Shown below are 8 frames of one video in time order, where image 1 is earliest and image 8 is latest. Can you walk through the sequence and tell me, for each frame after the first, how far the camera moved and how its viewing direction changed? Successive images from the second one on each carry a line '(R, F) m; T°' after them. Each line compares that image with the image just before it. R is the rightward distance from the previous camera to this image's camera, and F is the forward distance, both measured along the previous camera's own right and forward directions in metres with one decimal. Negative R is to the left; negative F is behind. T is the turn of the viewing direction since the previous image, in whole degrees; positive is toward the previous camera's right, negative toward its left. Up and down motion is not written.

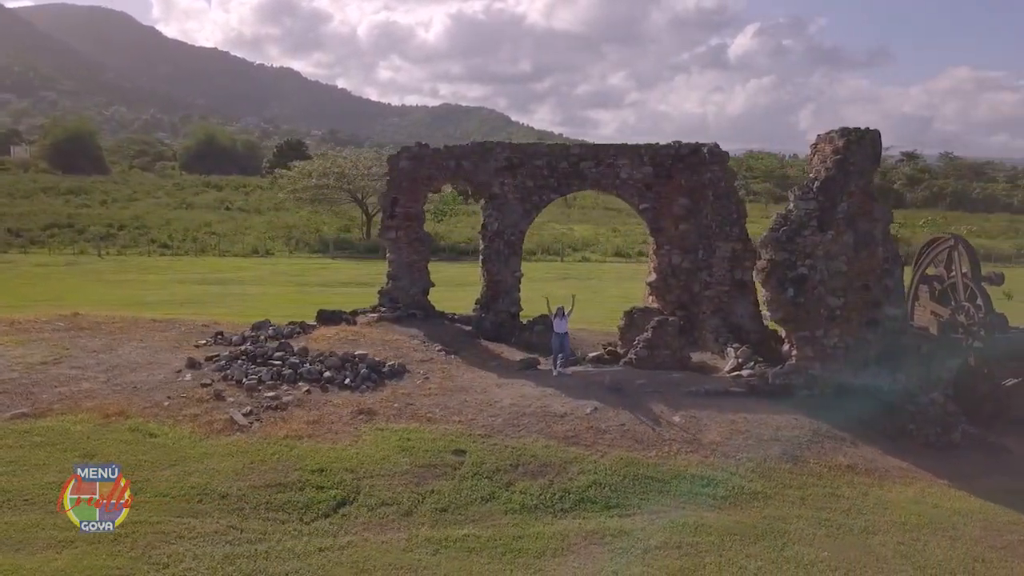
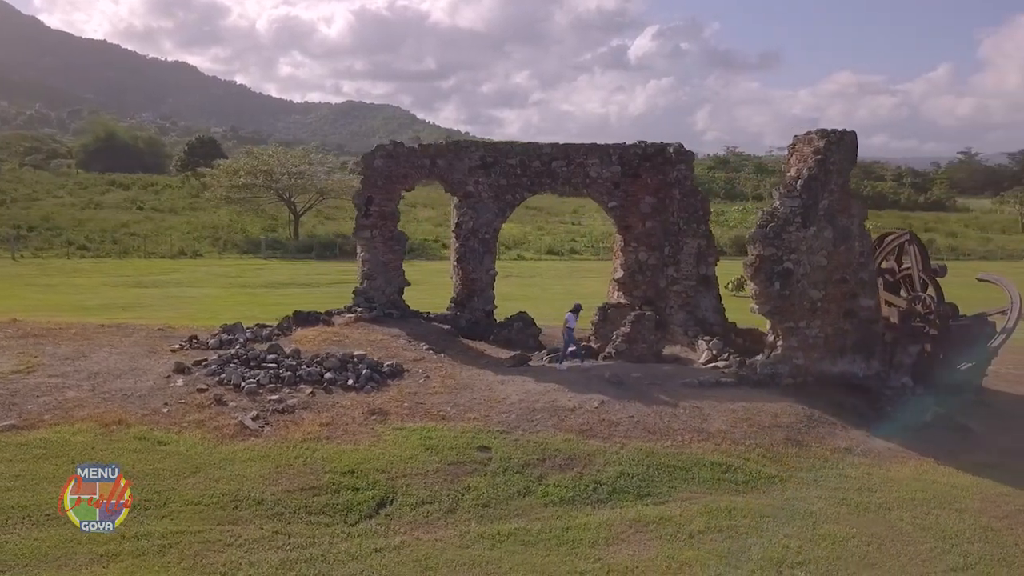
(-1.3, 0.0) m; +6°
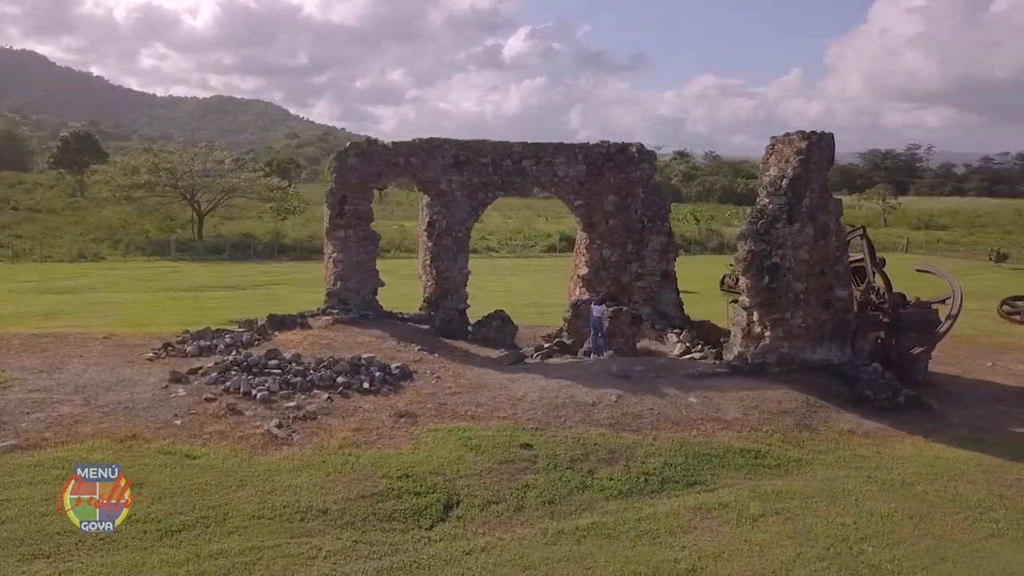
(-1.8, +0.1) m; +8°
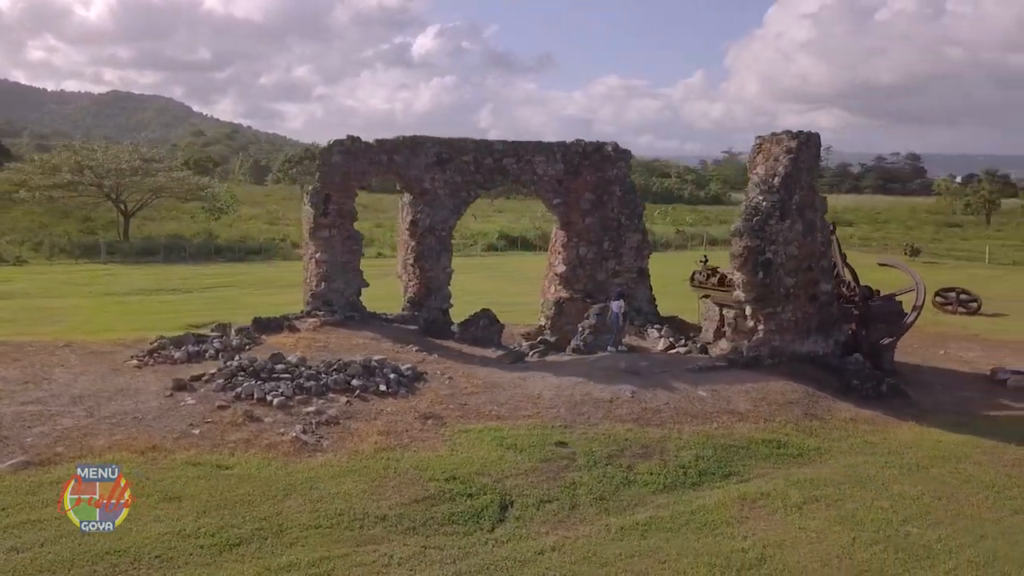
(-1.4, +0.1) m; +6°
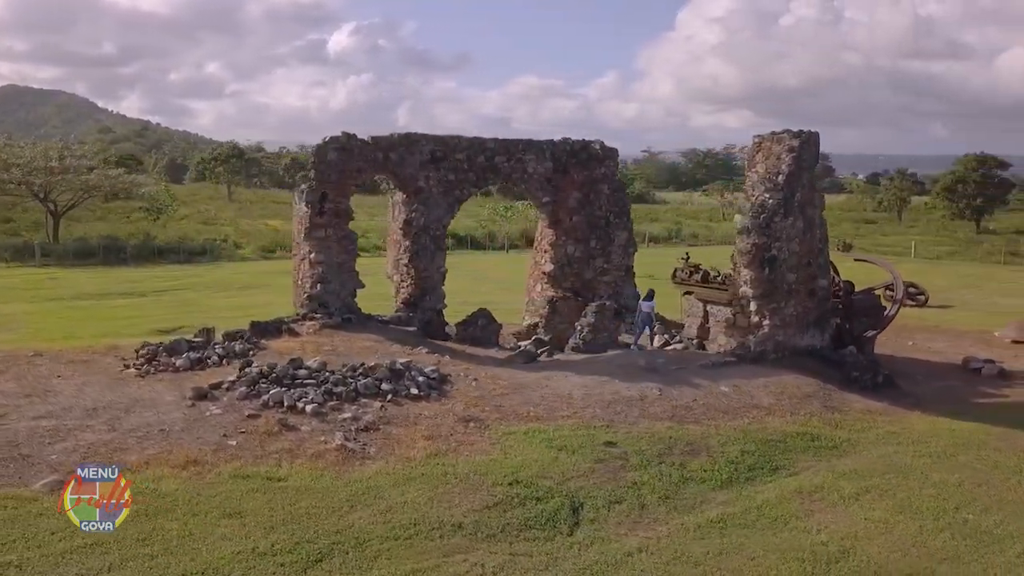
(-1.4, +0.2) m; +5°
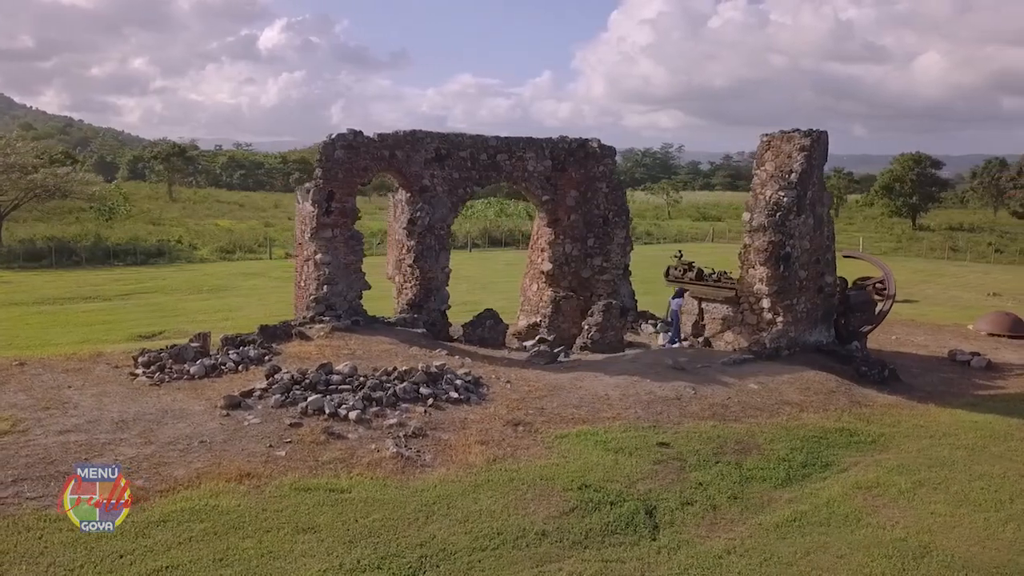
(-1.3, +0.2) m; +4°
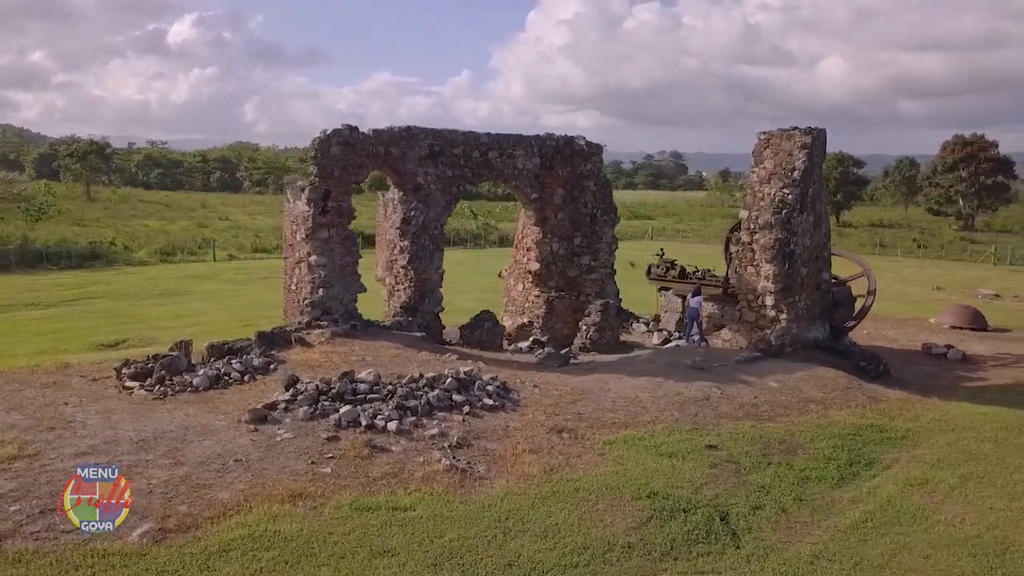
(-1.3, +0.4) m; +5°
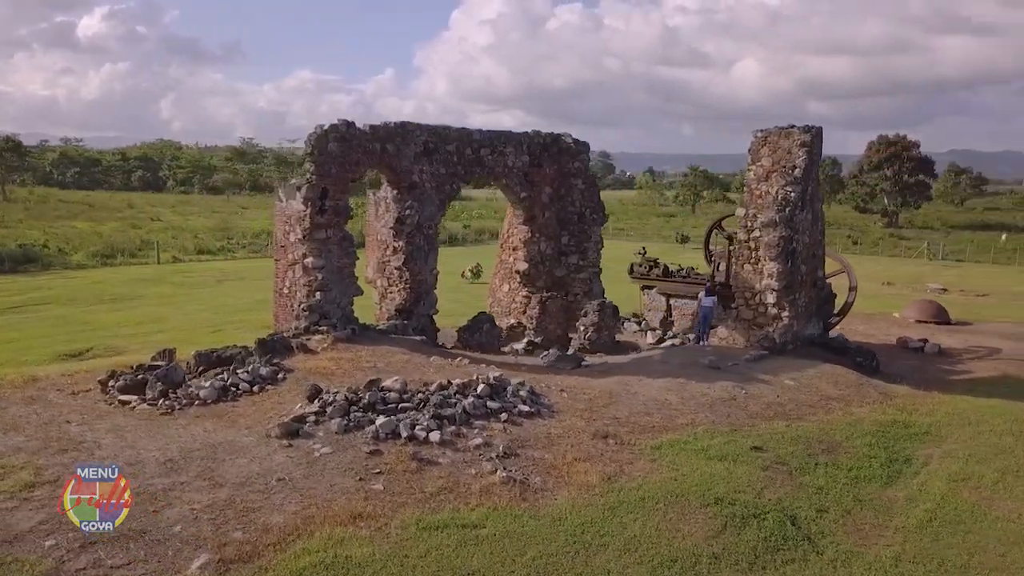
(-1.2, +0.4) m; +5°
